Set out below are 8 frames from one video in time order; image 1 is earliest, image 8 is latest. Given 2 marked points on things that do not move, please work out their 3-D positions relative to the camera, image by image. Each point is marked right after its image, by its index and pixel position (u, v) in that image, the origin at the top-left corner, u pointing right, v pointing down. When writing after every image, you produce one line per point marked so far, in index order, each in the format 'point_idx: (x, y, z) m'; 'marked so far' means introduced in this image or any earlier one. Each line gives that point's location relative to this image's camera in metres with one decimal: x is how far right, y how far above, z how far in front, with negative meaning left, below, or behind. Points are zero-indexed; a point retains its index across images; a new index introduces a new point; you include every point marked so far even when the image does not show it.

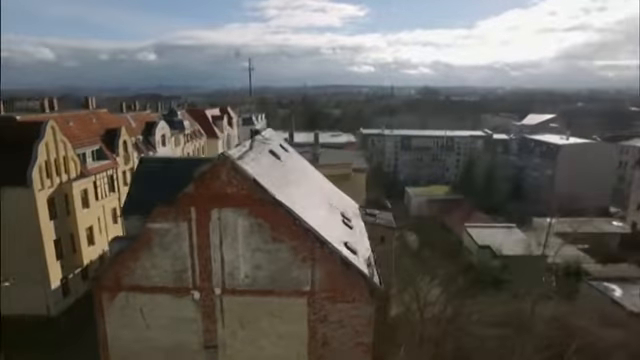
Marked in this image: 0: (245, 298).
0: (-1.0, -1.6, +5.7) m
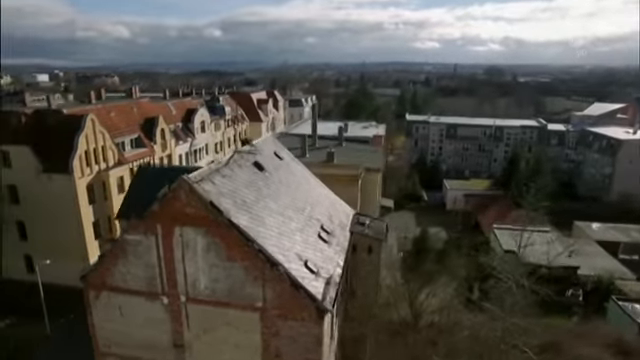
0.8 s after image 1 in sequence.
0: (-1.7, -1.9, +6.2) m
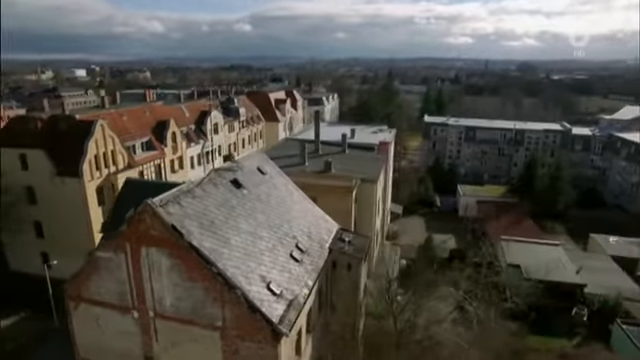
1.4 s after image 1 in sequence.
0: (-2.4, -2.3, +6.5) m
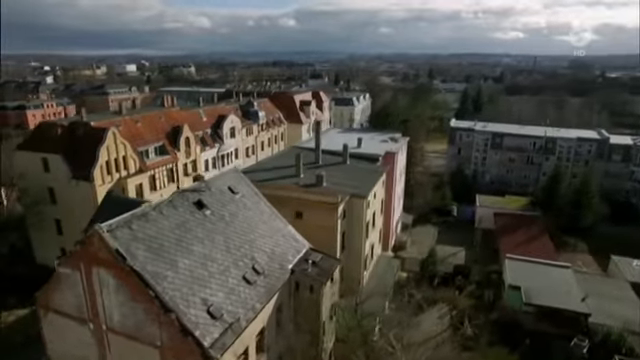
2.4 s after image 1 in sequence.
0: (-3.4, -2.7, +6.9) m
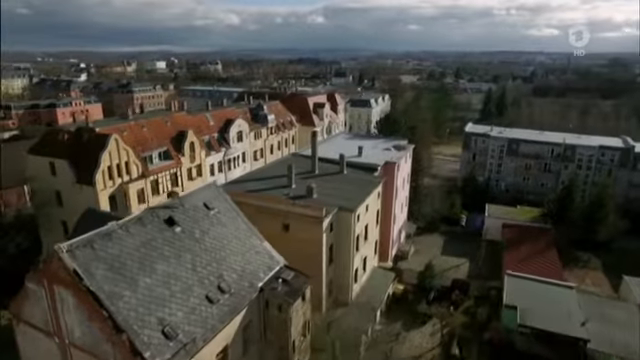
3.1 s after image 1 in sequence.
0: (-4.2, -3.1, +7.2) m
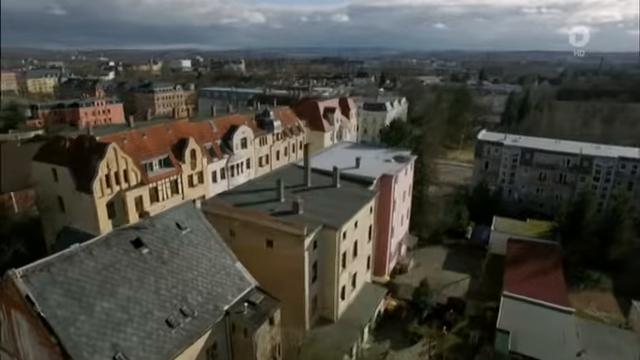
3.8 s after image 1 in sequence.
0: (-5.1, -3.5, +7.3) m
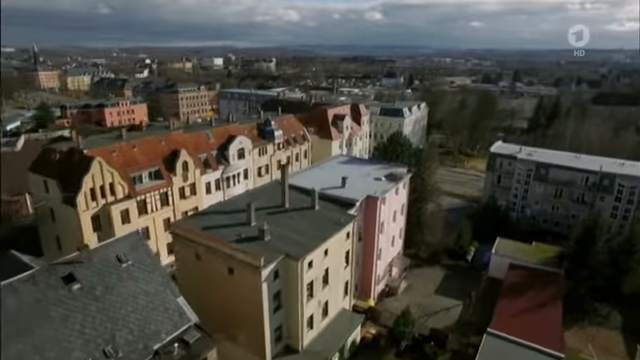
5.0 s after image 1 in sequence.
0: (-6.6, -4.2, +7.3) m
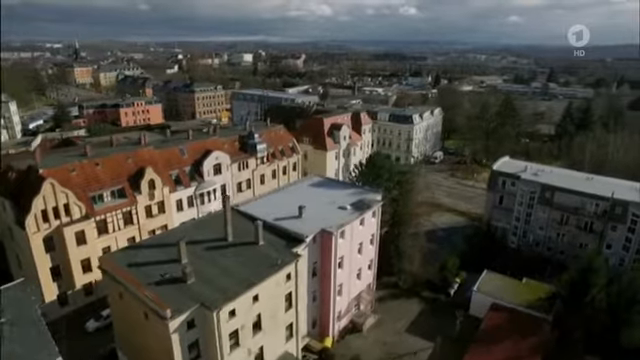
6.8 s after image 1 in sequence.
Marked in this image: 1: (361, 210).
0: (-9.2, -5.3, +6.9) m
1: (+1.6, -1.3, +16.3) m
